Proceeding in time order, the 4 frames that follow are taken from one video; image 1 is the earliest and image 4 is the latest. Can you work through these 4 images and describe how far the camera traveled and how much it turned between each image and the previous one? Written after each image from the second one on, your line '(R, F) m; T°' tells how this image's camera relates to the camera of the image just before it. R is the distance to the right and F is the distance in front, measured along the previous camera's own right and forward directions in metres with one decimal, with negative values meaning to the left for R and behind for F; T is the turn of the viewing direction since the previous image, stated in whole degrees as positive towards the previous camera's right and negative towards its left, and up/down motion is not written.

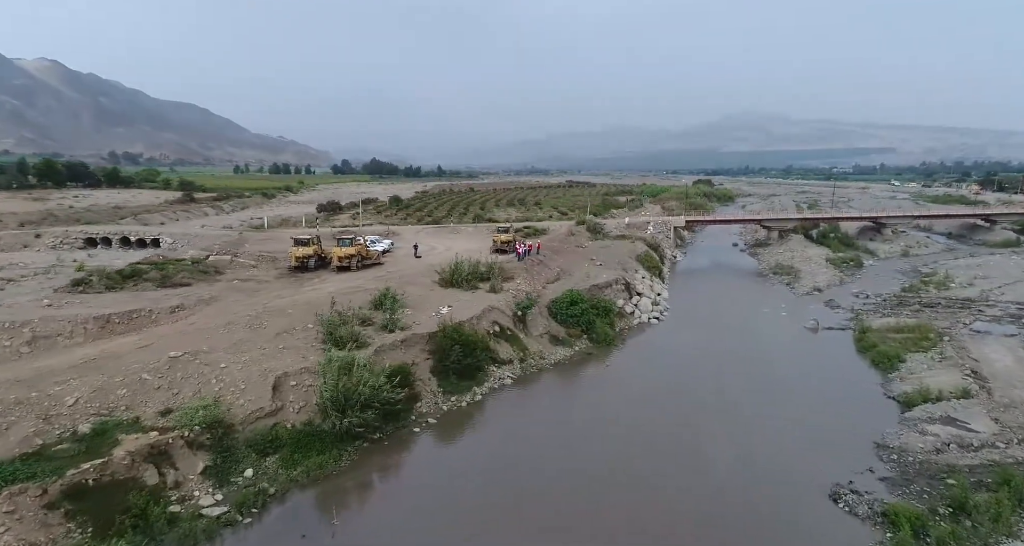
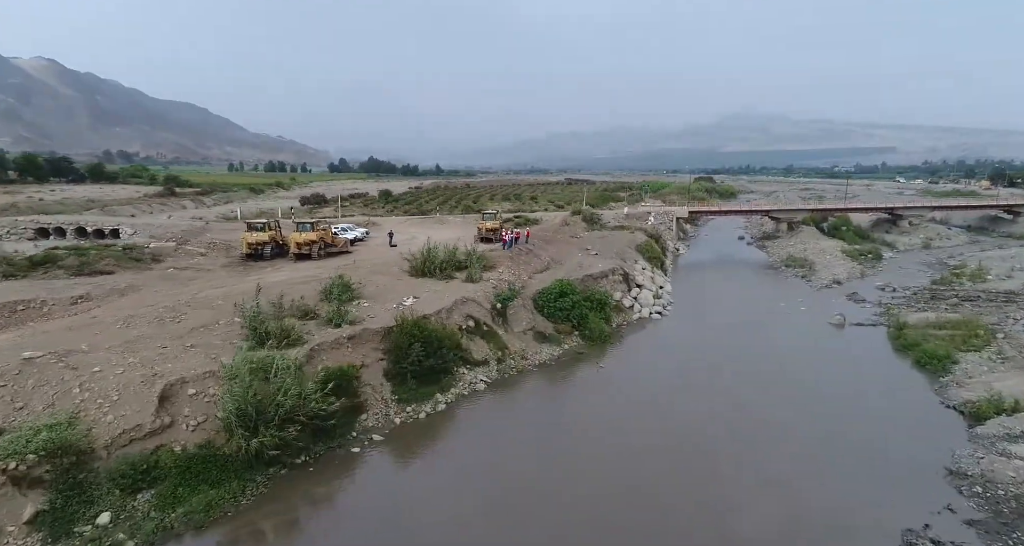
(+0.9, +4.1) m; 0°
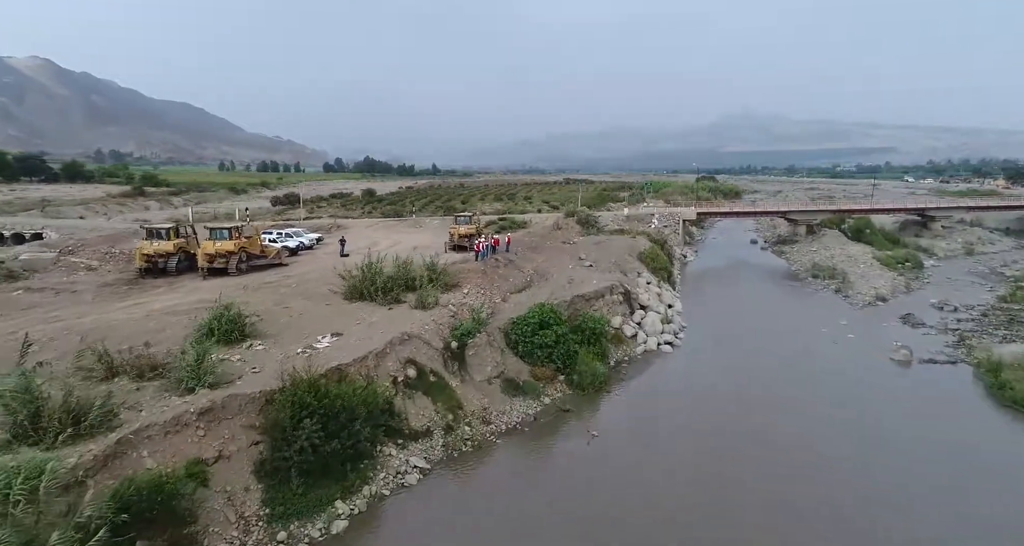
(+1.2, +6.5) m; 0°
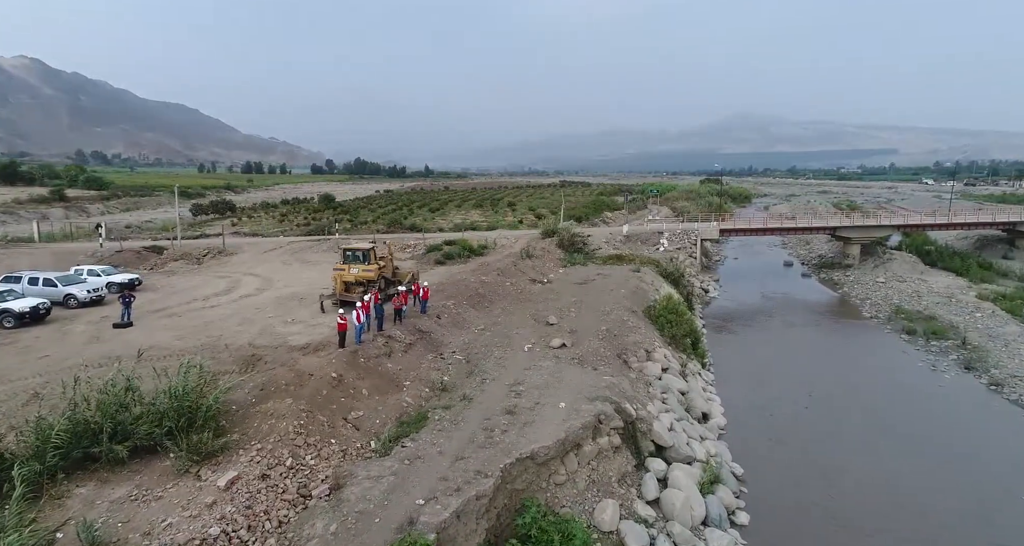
(+2.6, +13.5) m; 0°
